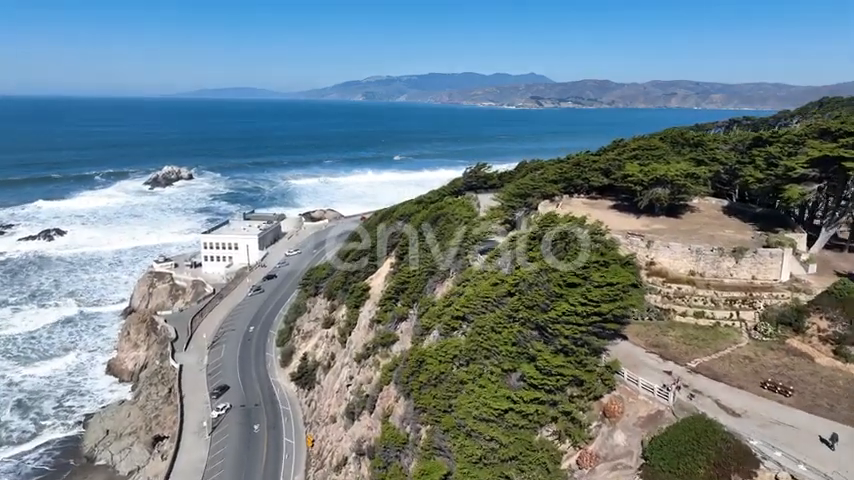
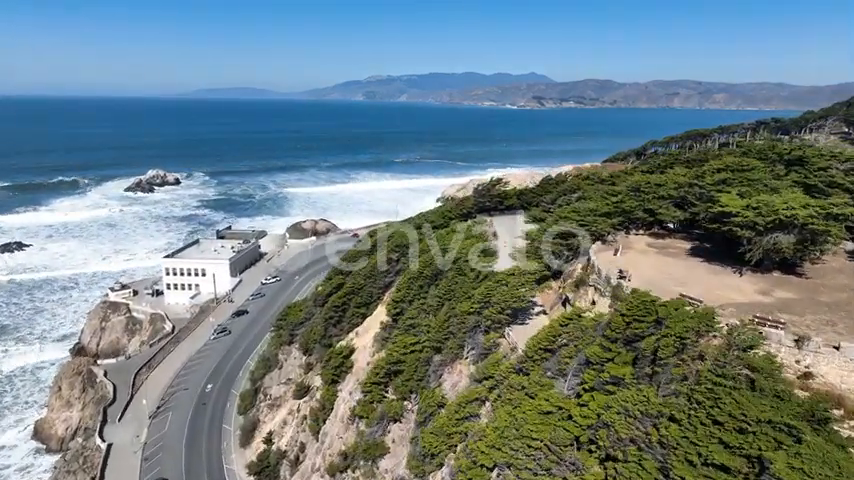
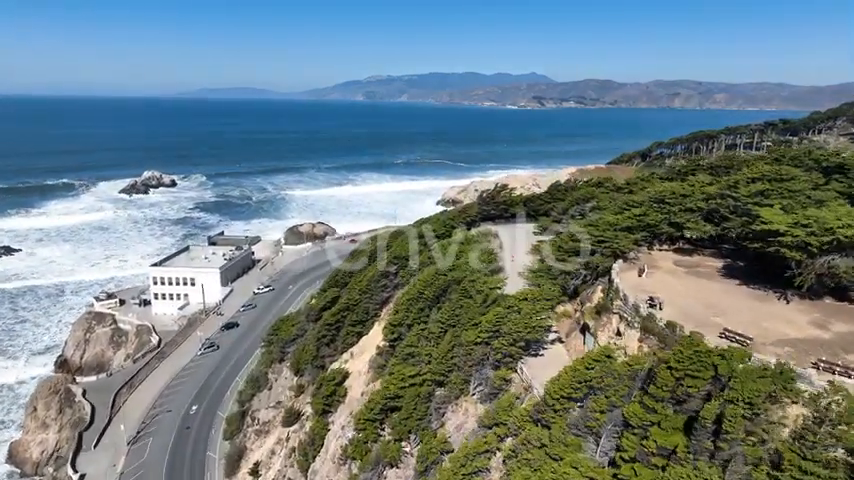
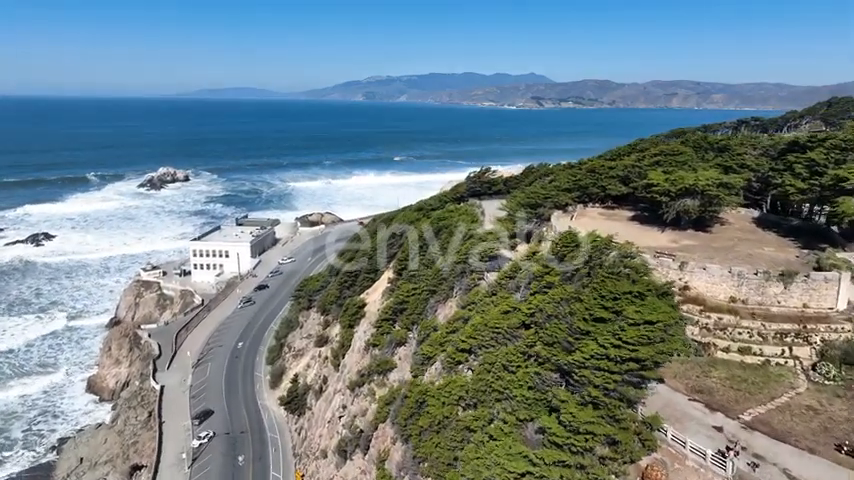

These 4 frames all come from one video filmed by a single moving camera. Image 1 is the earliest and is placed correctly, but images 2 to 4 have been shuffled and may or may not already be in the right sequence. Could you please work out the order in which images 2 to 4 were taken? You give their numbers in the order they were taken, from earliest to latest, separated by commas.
4, 2, 3
